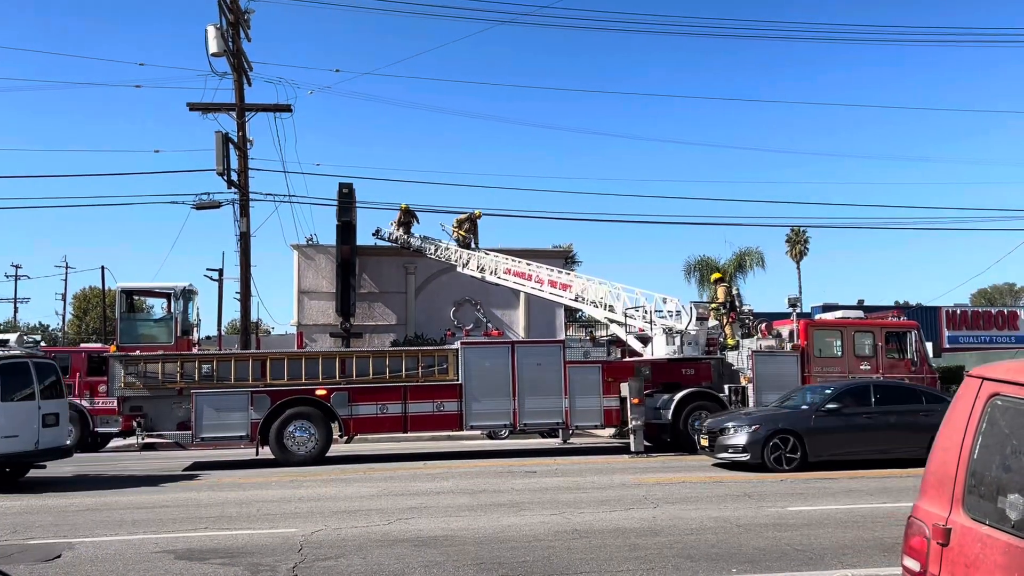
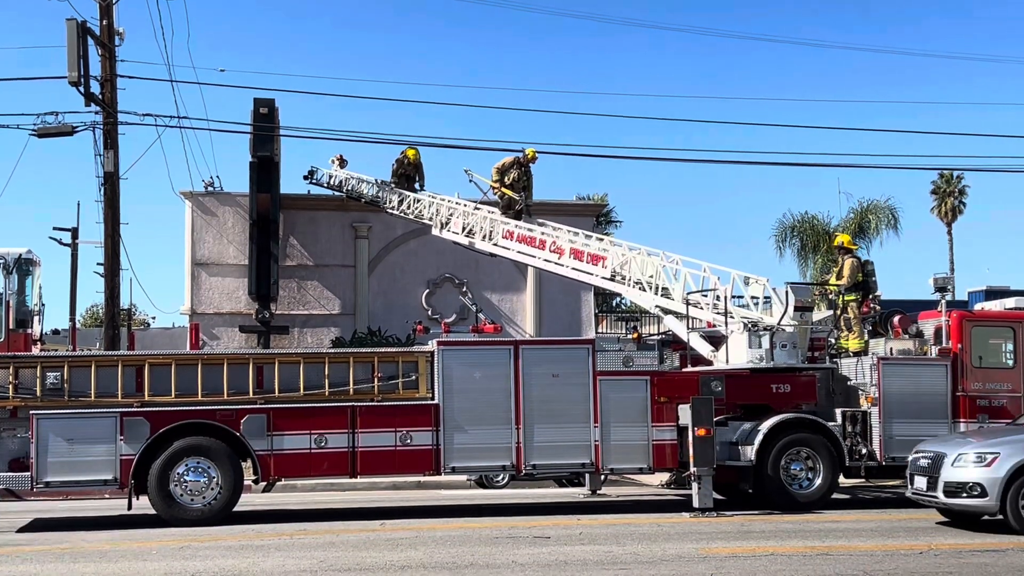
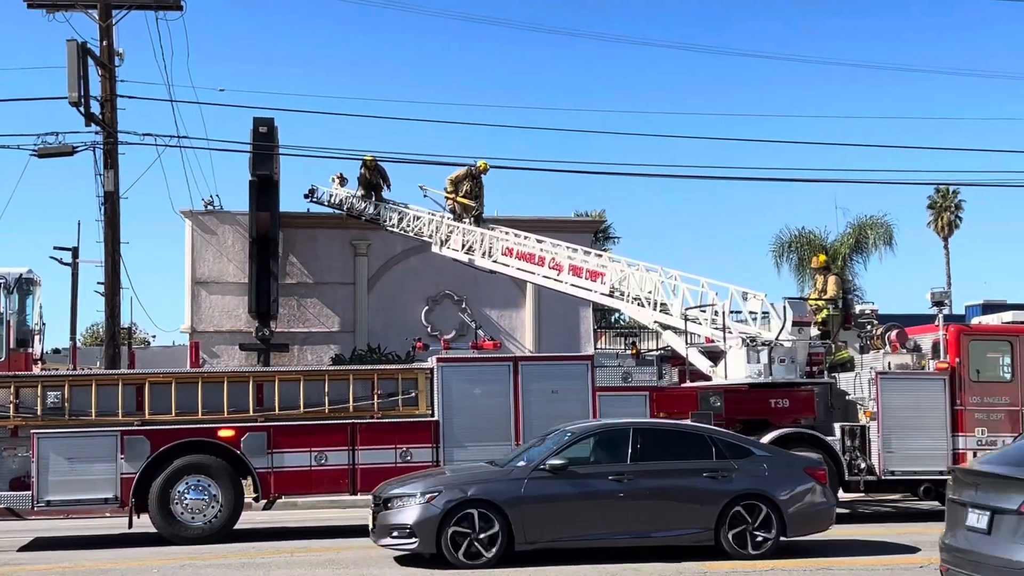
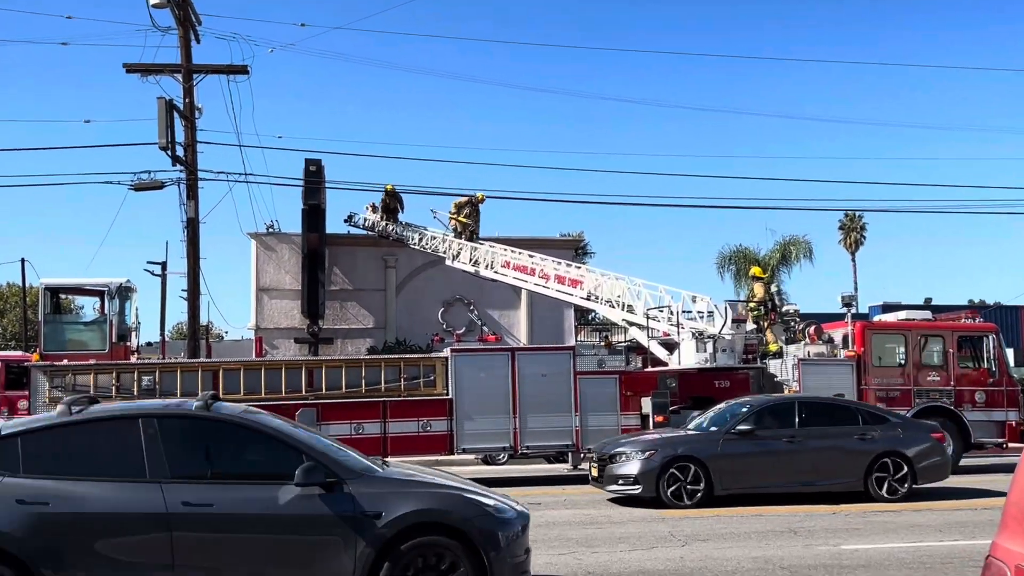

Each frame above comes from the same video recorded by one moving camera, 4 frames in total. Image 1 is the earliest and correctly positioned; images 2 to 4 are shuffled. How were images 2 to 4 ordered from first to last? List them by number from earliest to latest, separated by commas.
4, 3, 2
